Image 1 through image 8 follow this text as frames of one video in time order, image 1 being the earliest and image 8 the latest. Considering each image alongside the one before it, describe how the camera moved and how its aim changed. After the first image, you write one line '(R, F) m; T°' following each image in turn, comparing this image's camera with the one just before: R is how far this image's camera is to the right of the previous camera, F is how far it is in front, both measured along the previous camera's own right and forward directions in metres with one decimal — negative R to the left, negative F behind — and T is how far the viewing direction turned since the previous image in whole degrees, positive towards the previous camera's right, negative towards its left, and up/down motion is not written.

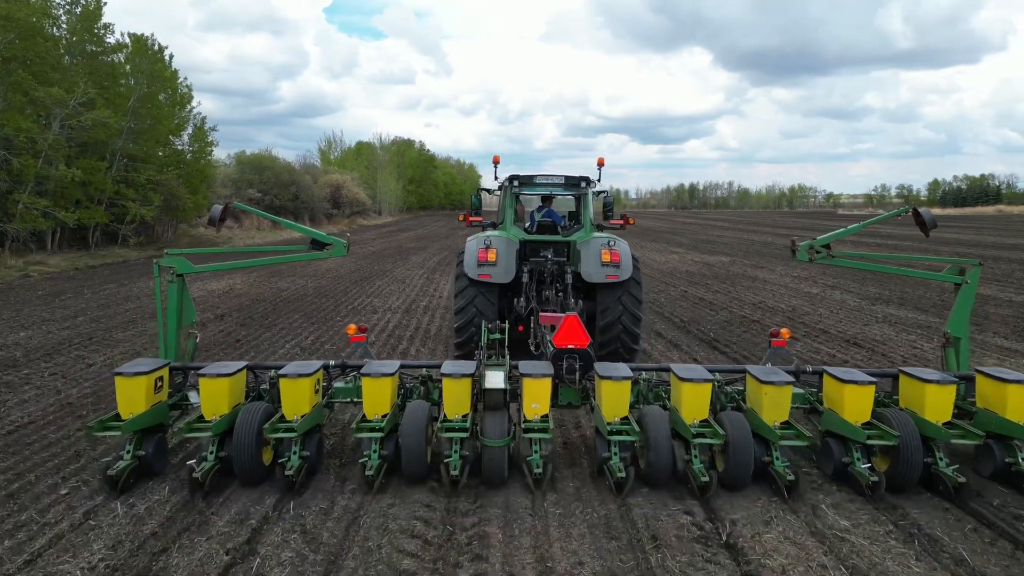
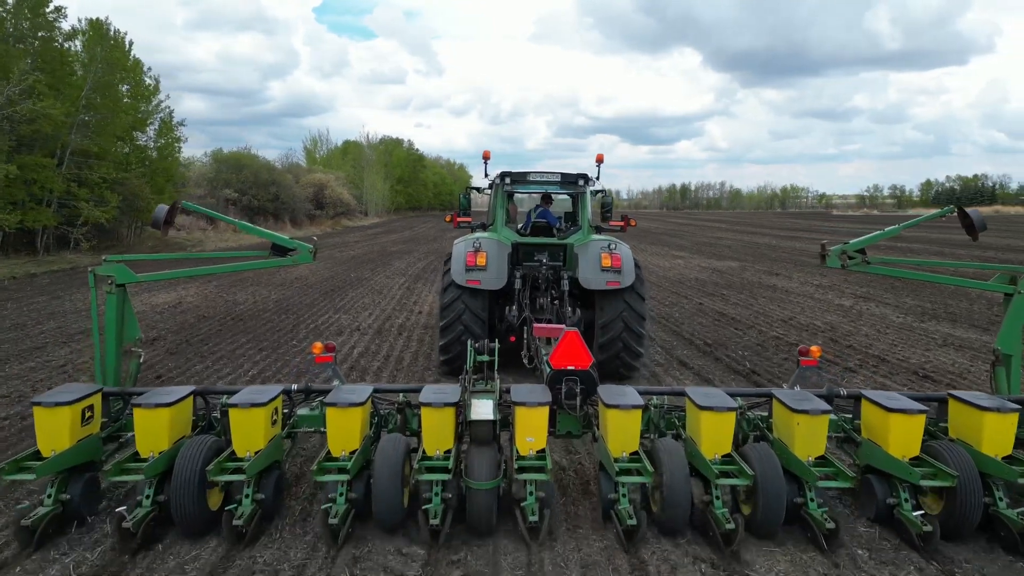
(0.0, +0.8) m; +1°
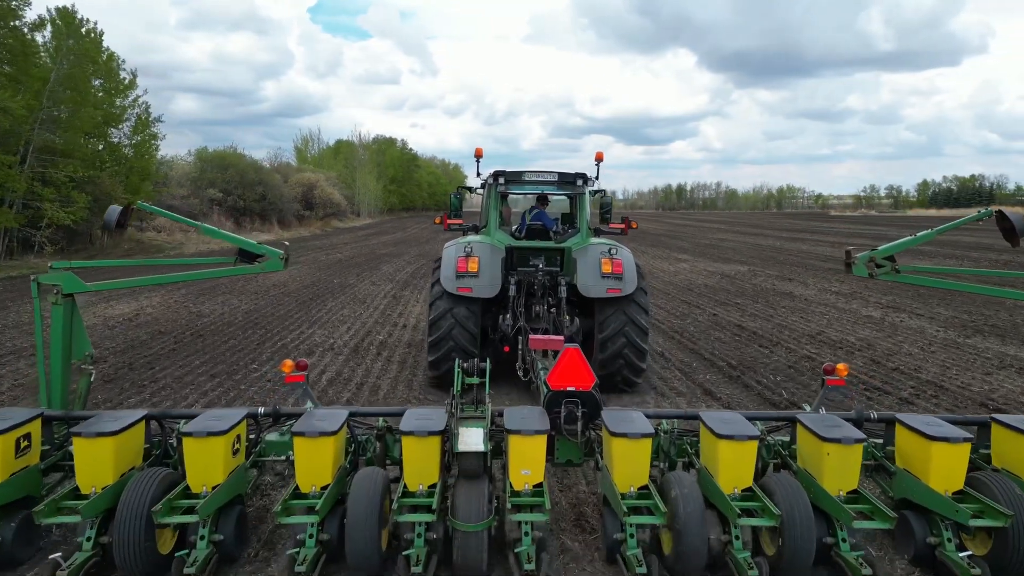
(0.0, +0.6) m; 0°
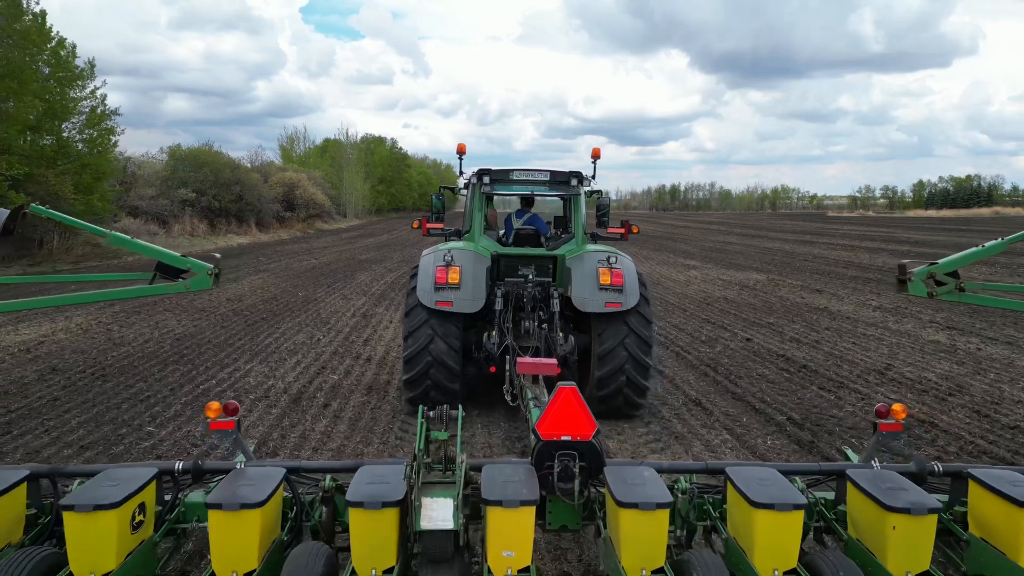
(0.0, +0.9) m; +1°
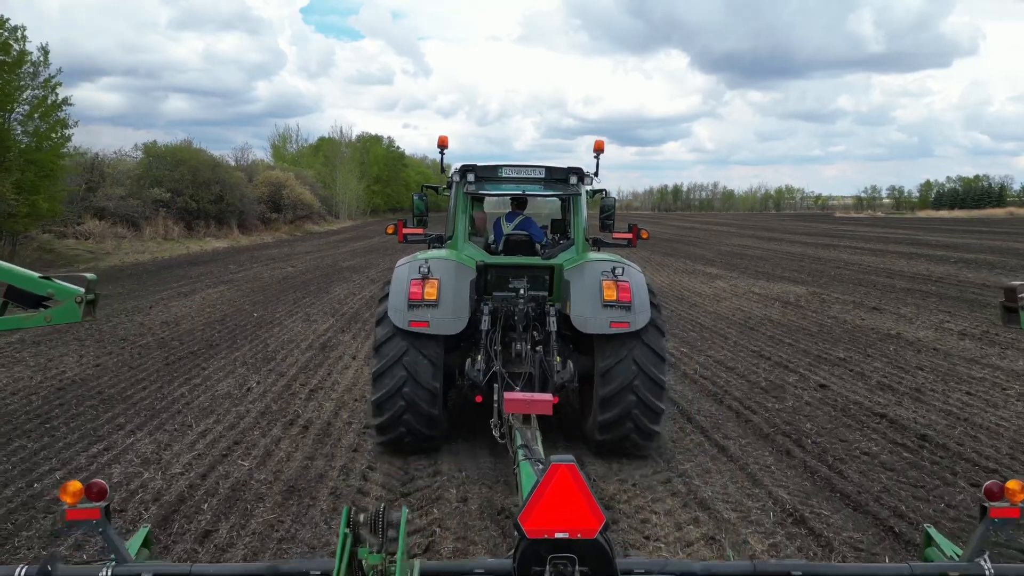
(0.0, +1.2) m; 0°
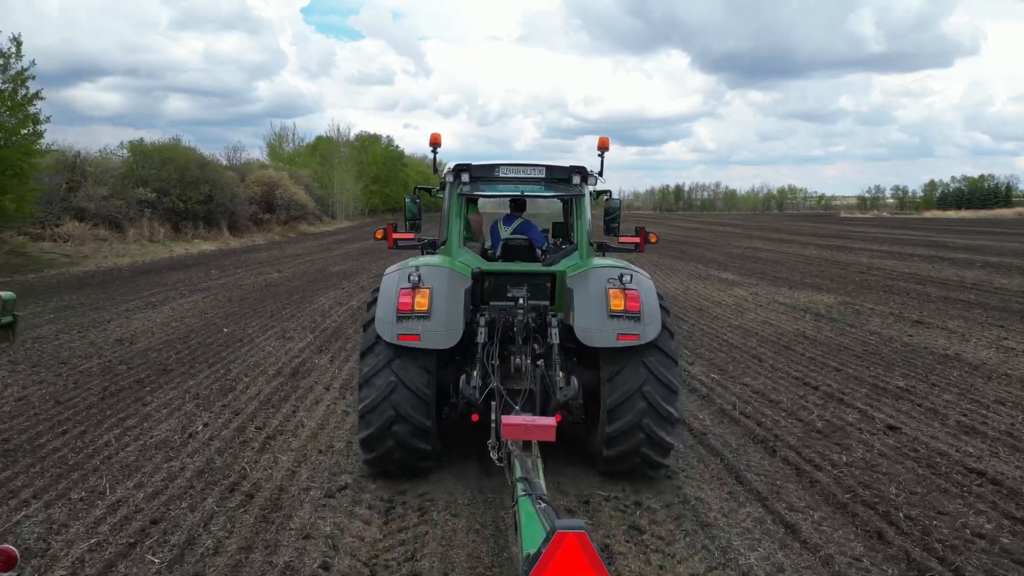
(0.0, +0.6) m; 0°
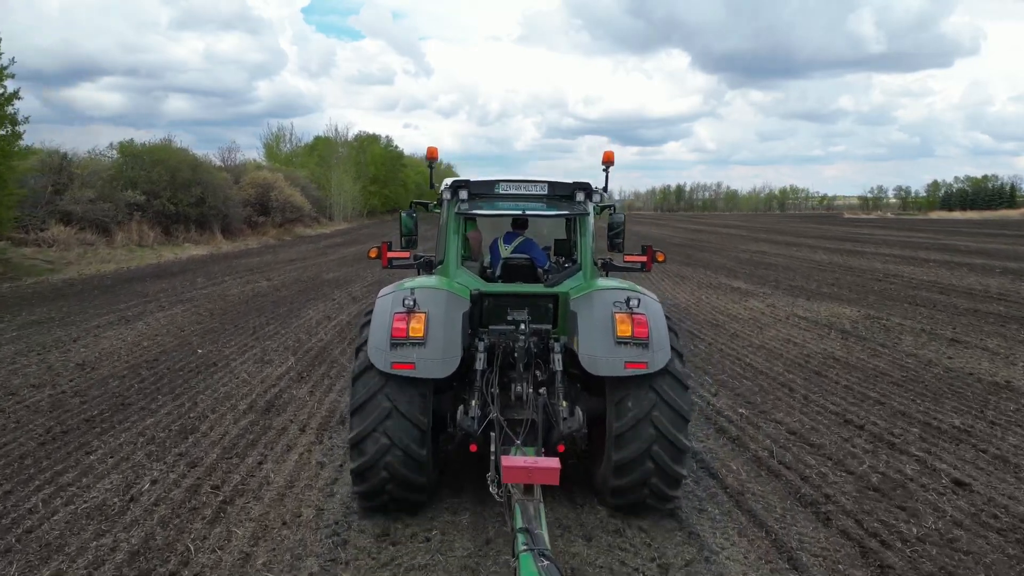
(0.0, +0.4) m; 0°
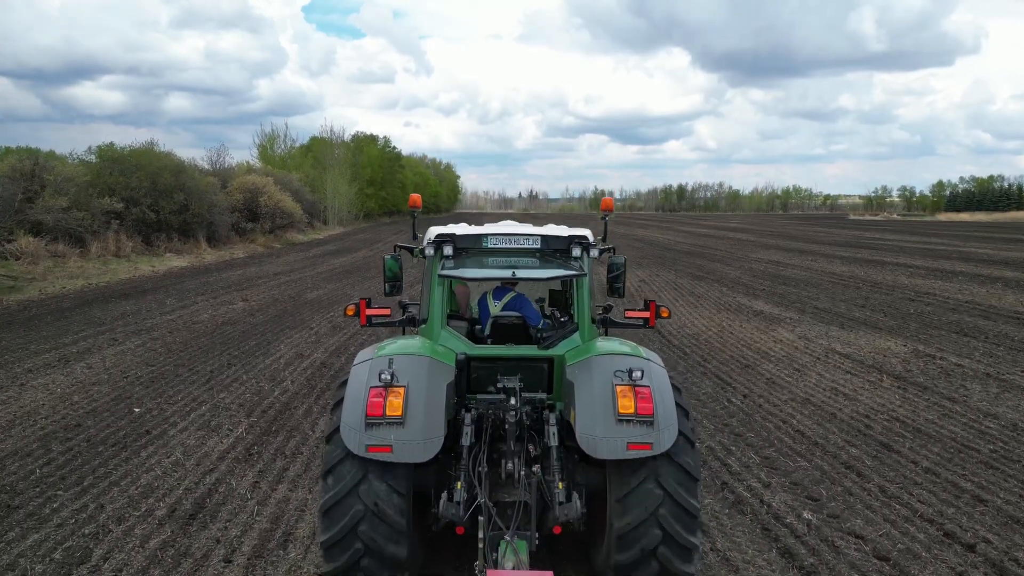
(0.0, +0.8) m; 0°
